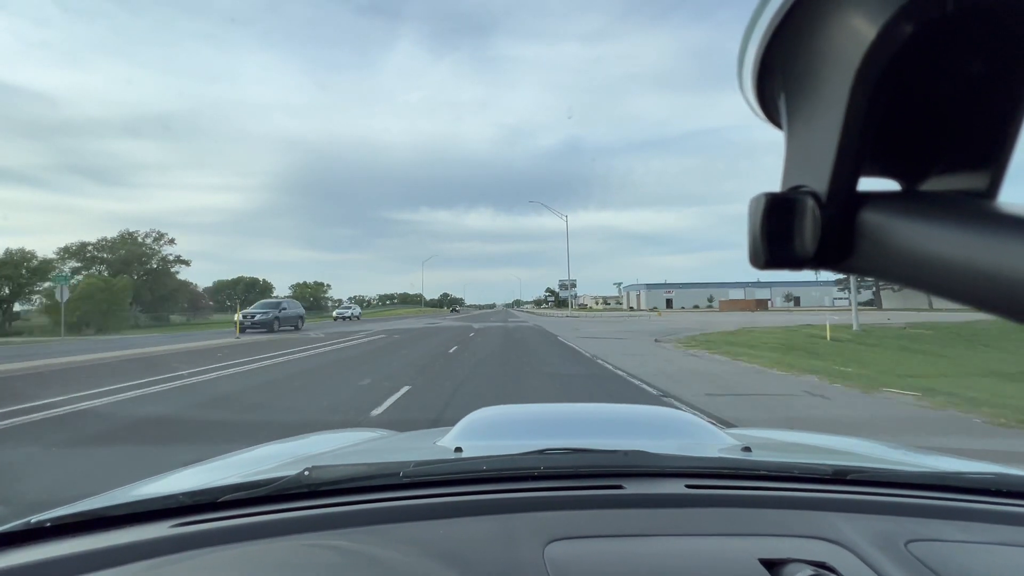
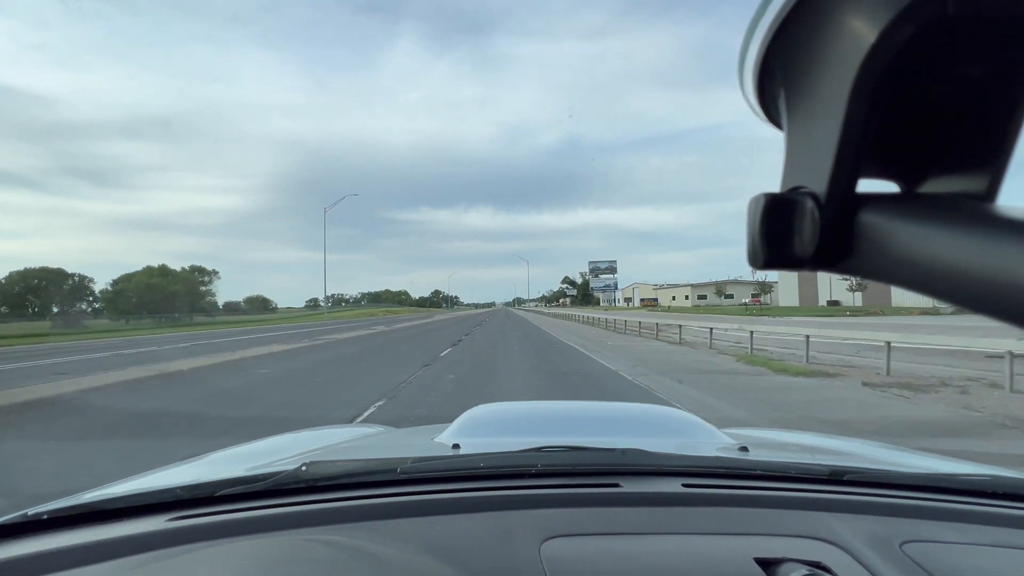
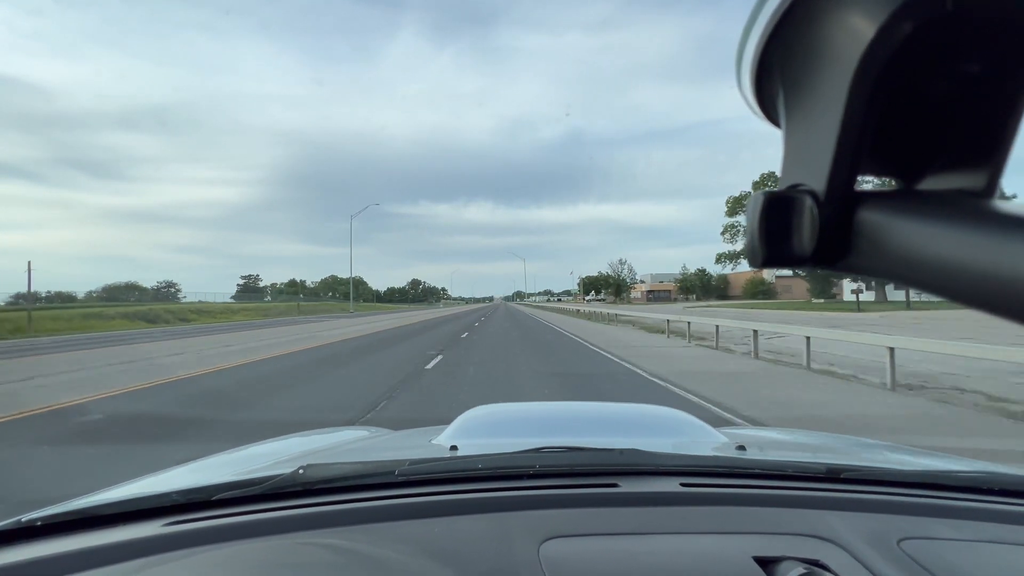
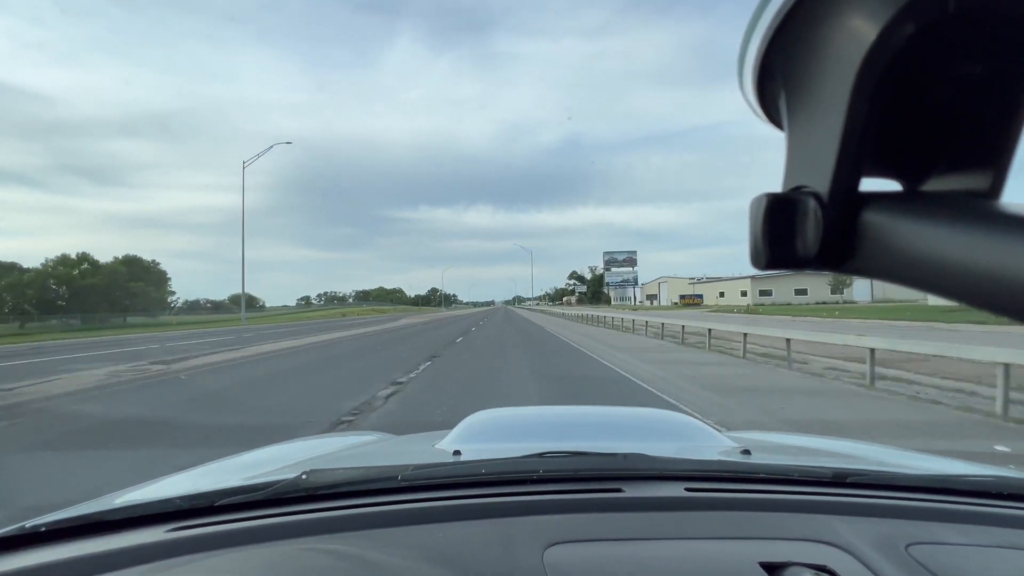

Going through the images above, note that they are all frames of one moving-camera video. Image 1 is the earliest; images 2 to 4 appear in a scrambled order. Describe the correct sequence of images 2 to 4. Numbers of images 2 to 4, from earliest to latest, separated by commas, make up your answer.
2, 4, 3
